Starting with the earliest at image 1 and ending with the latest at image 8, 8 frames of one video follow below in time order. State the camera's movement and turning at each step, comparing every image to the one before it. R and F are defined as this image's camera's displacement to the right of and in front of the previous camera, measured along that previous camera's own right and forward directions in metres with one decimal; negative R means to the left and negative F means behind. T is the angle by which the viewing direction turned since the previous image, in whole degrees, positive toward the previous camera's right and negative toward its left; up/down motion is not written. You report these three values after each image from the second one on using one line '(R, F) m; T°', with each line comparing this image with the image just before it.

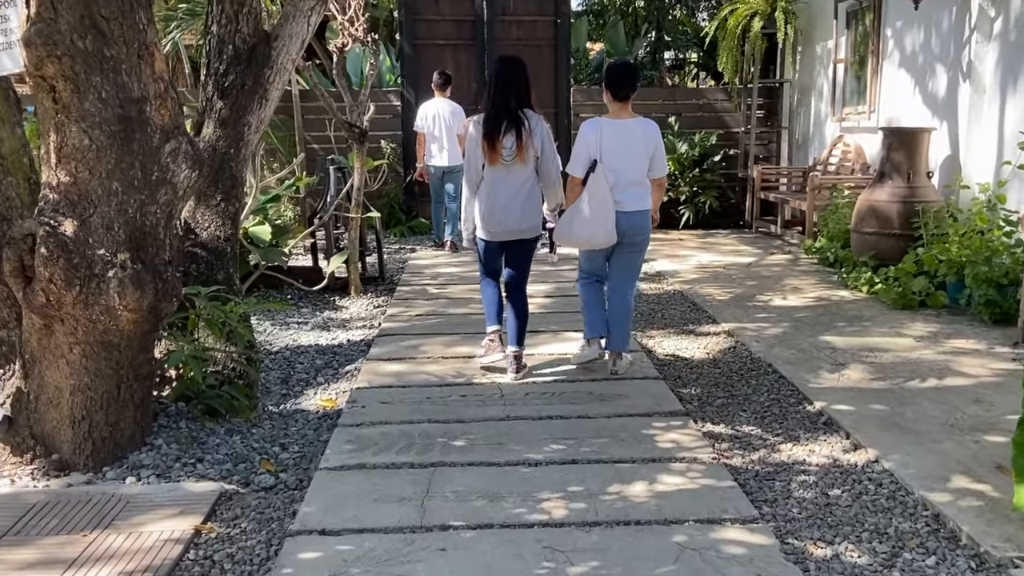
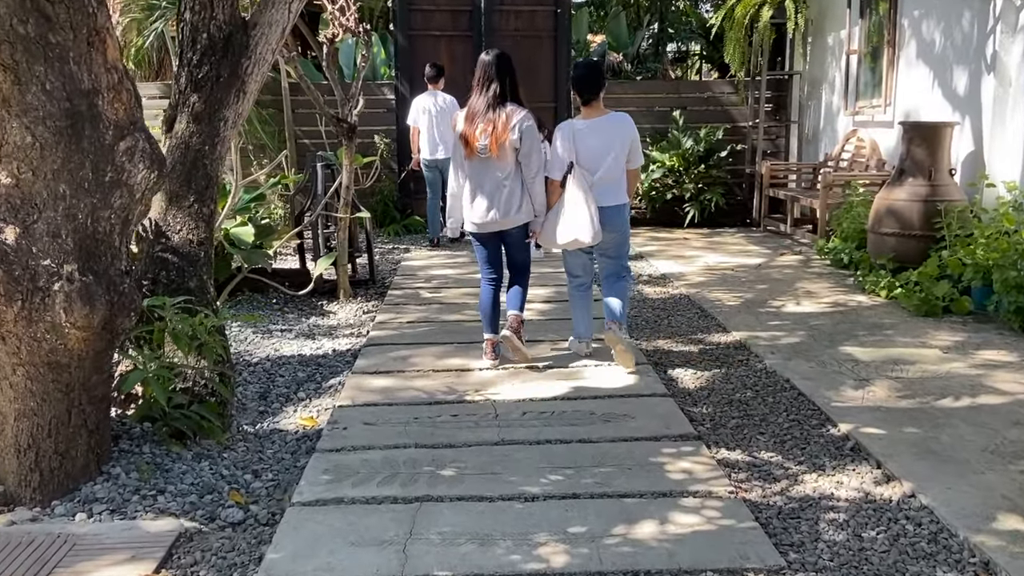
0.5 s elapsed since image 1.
(0.0, +0.3) m; 0°
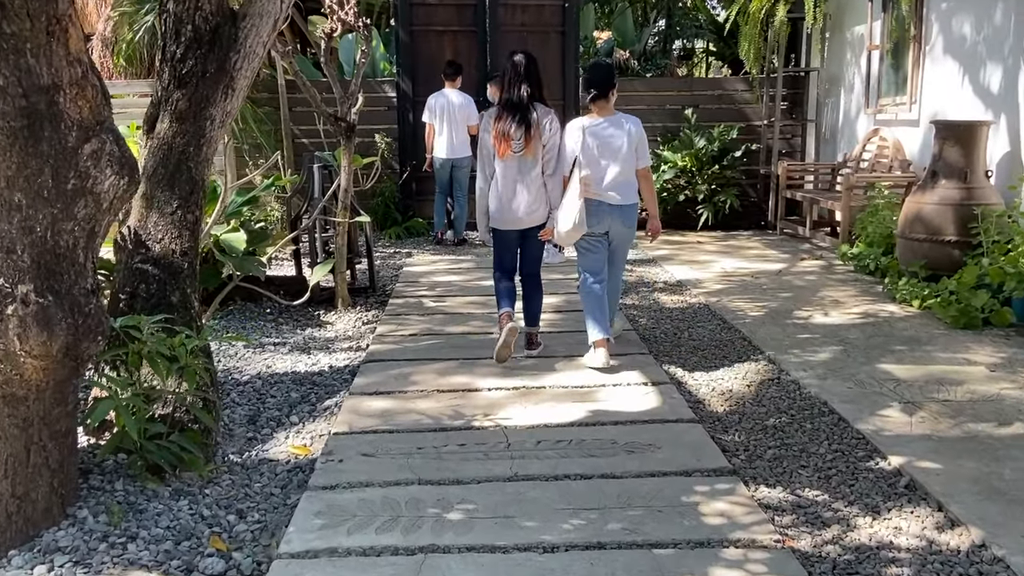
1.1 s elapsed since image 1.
(0.0, +0.3) m; 0°
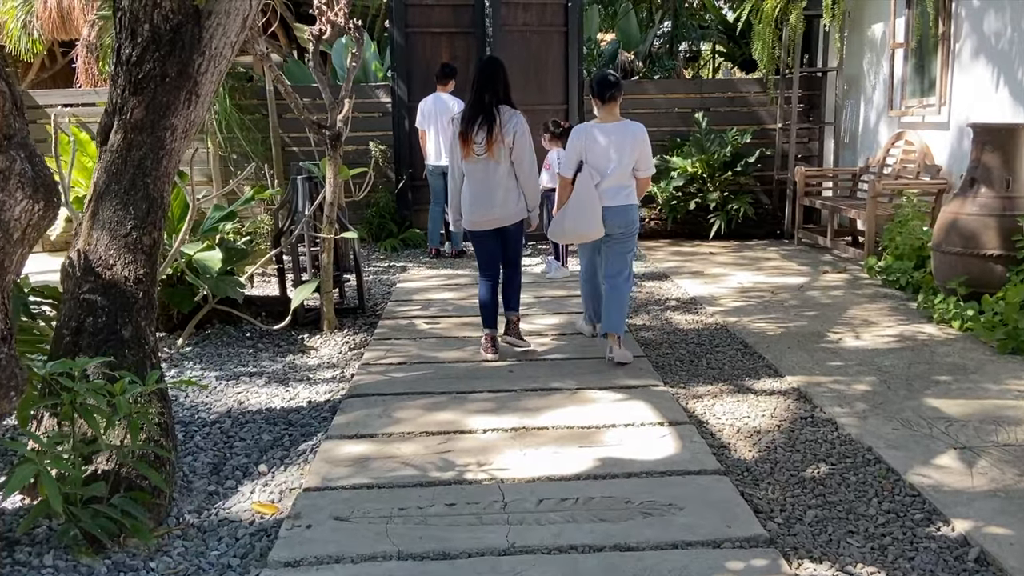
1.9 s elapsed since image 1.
(0.0, +0.4) m; 0°
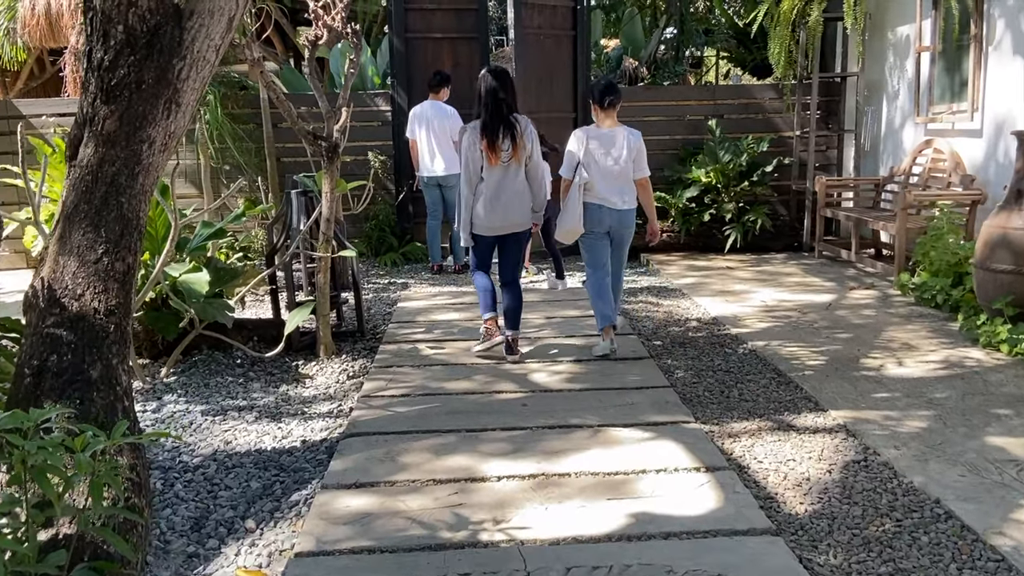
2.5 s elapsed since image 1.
(-0.1, +0.4) m; 0°
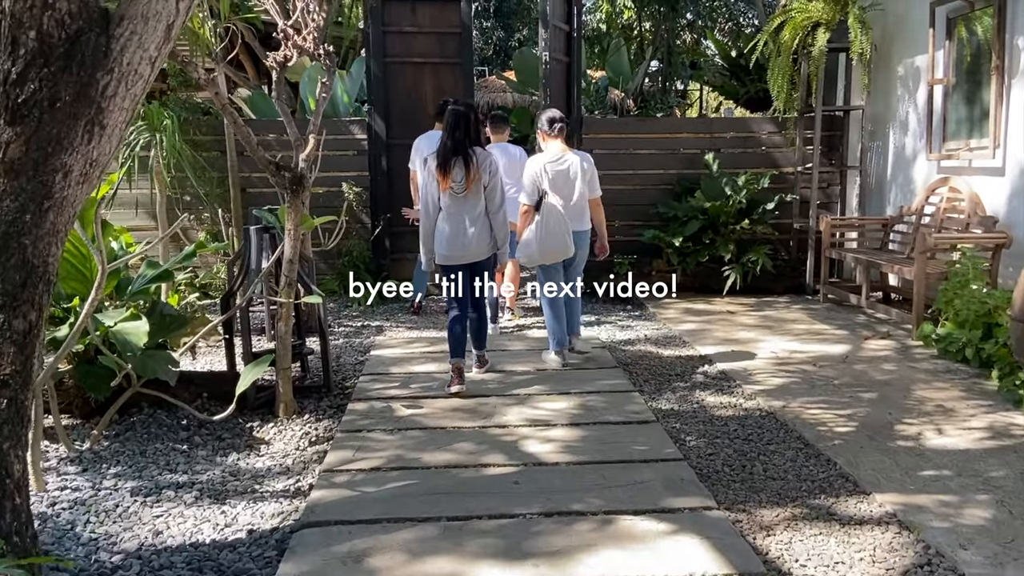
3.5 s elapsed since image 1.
(0.0, +0.5) m; +2°
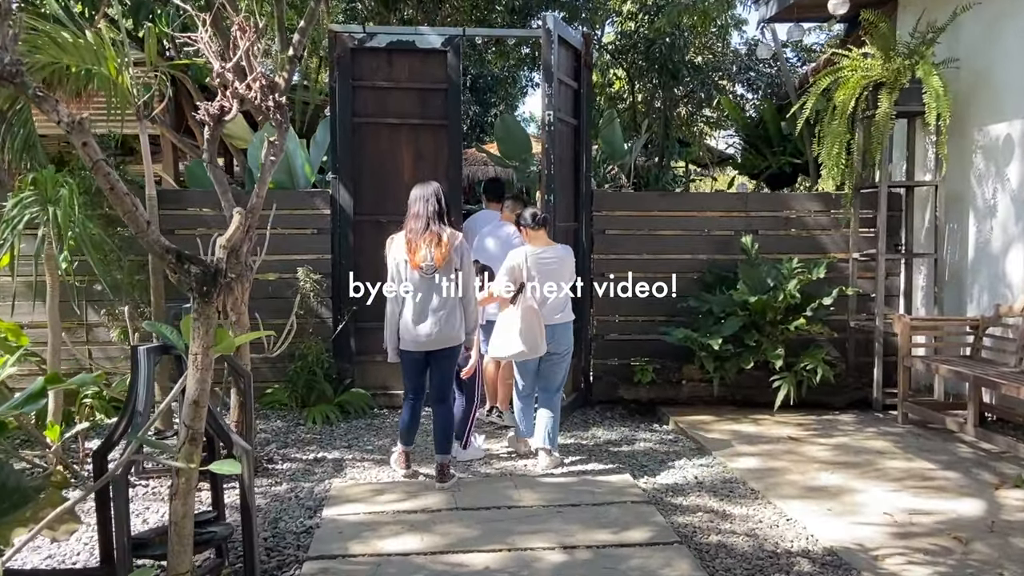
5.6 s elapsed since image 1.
(-0.2, +1.4) m; +2°
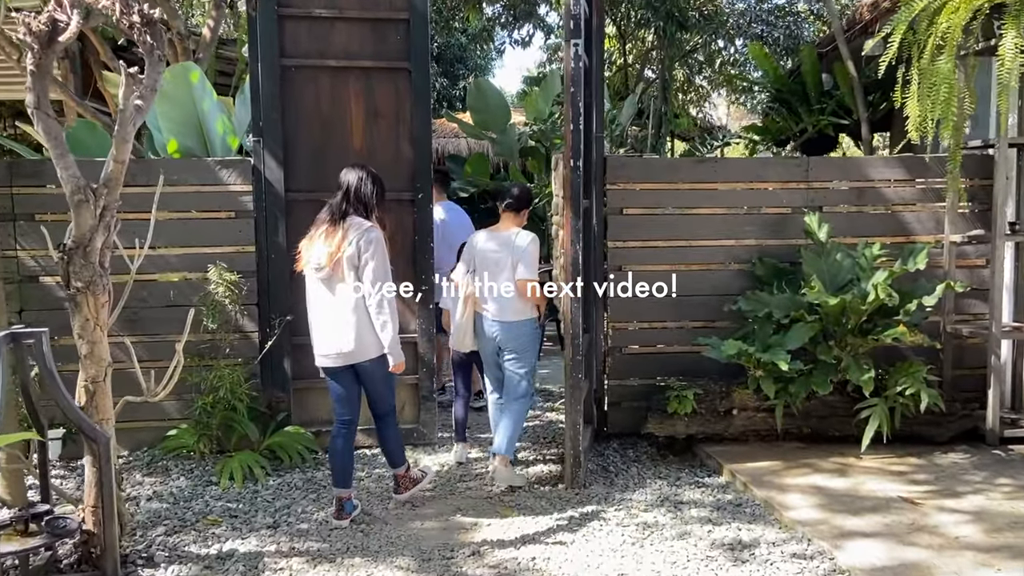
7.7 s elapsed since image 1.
(-0.1, +1.5) m; +2°
